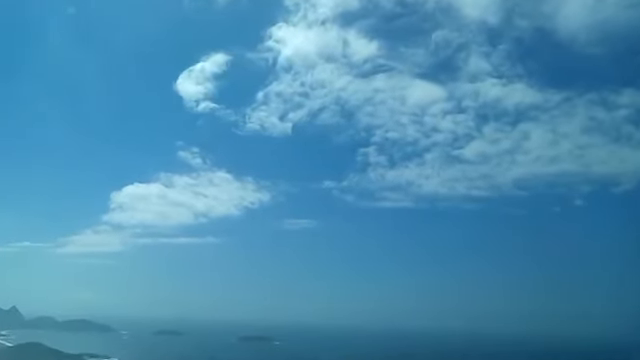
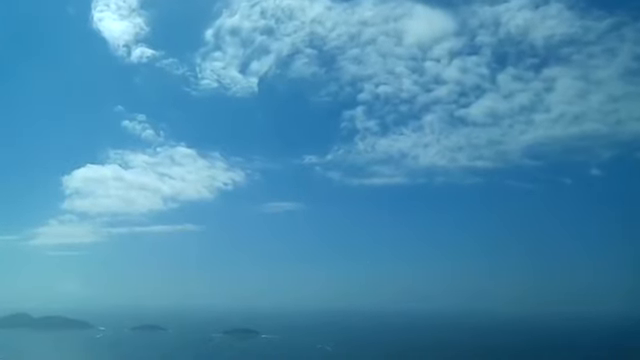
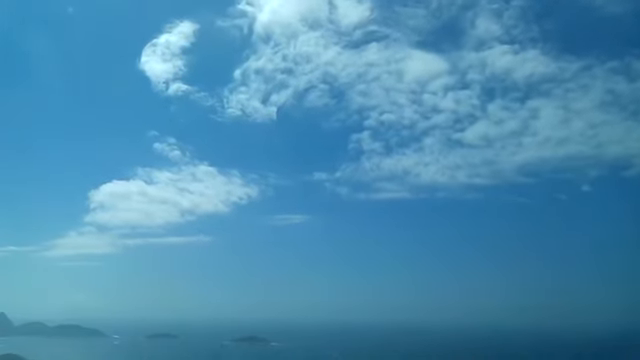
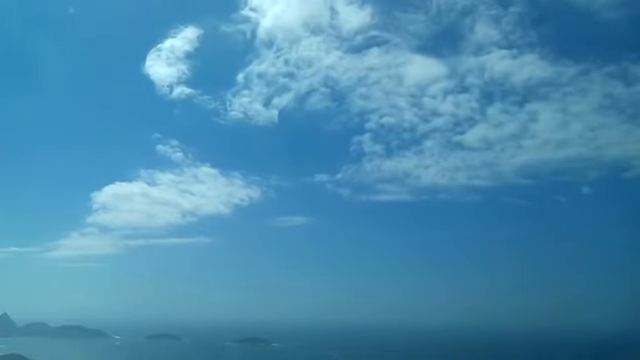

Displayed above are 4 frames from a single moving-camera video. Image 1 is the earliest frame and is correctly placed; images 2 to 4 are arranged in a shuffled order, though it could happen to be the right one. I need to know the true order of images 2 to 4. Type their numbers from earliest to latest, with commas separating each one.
4, 3, 2
